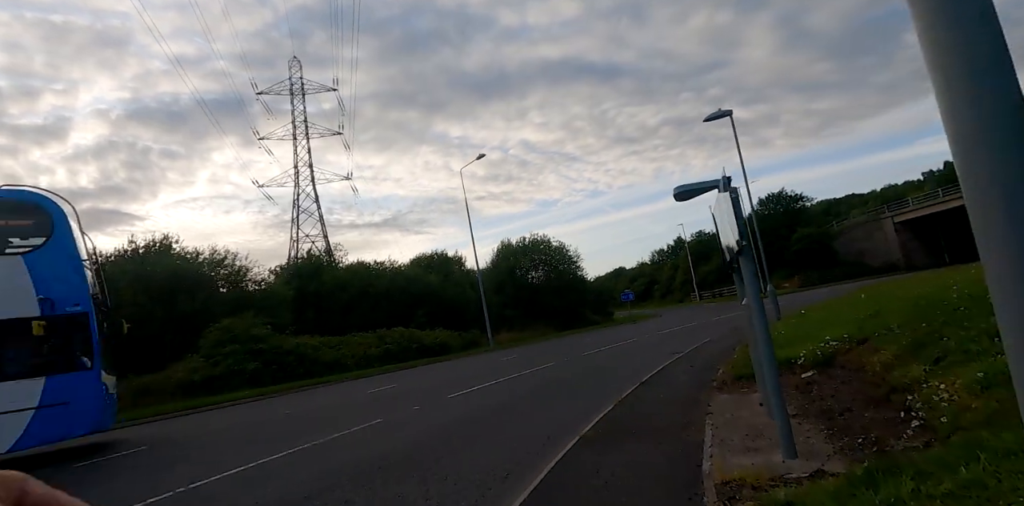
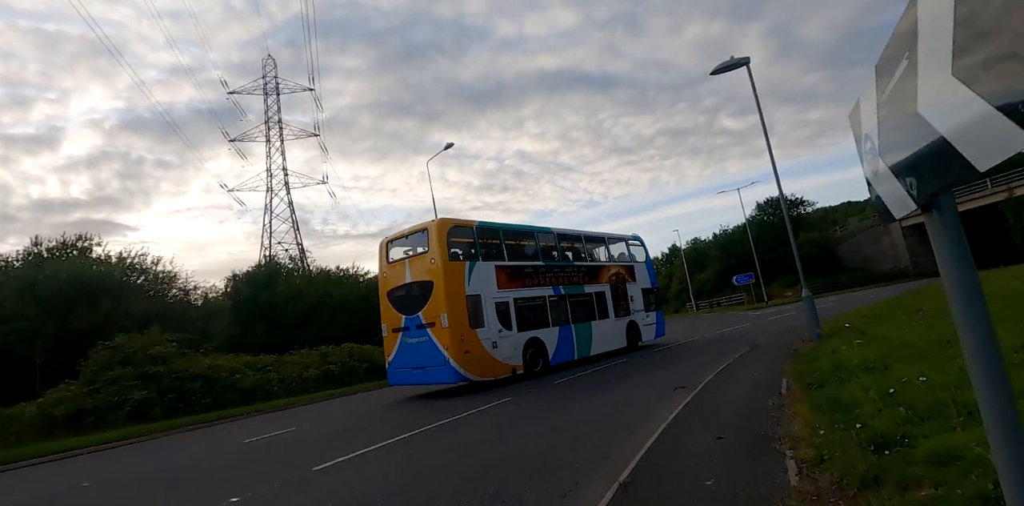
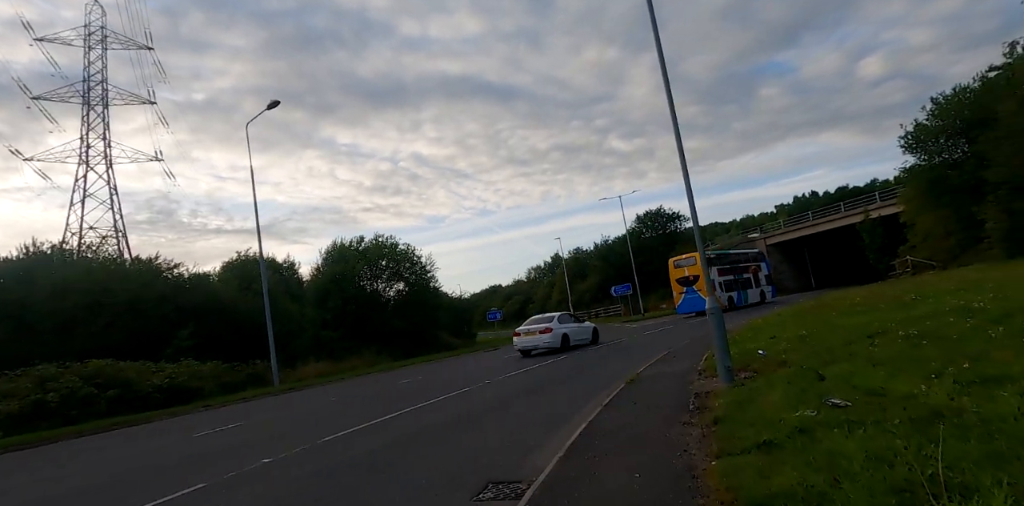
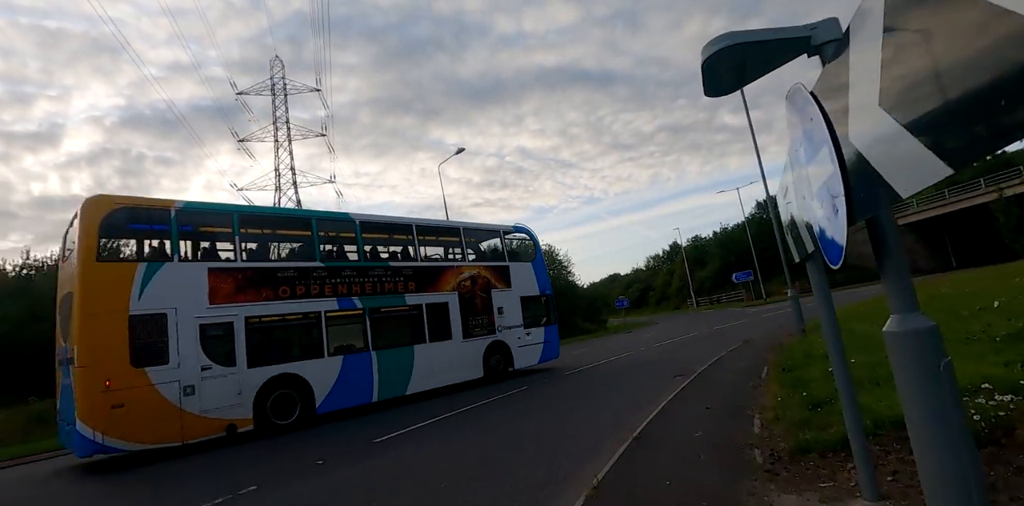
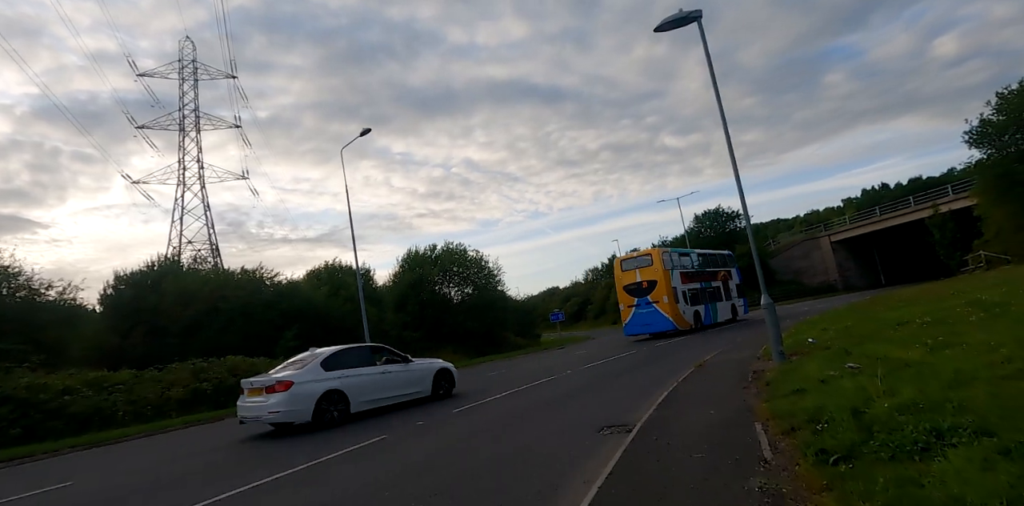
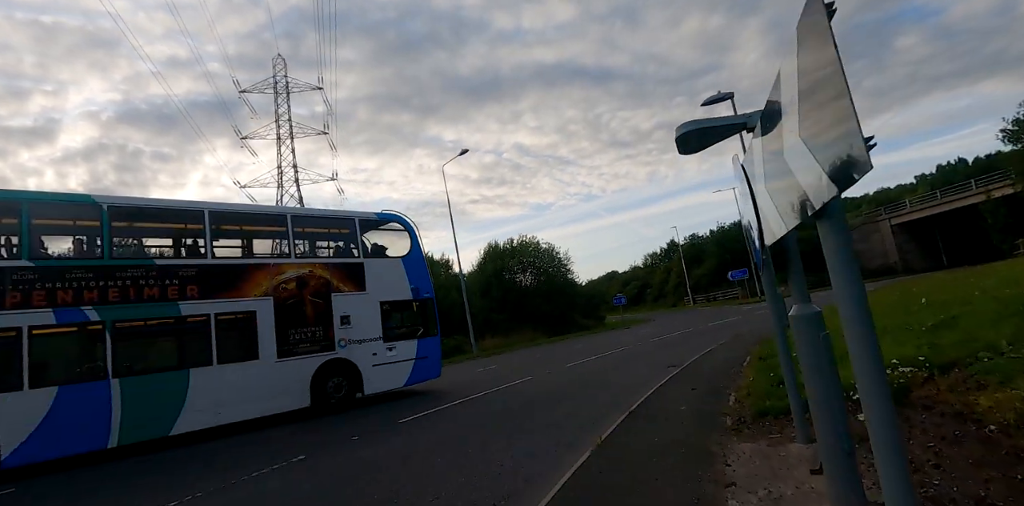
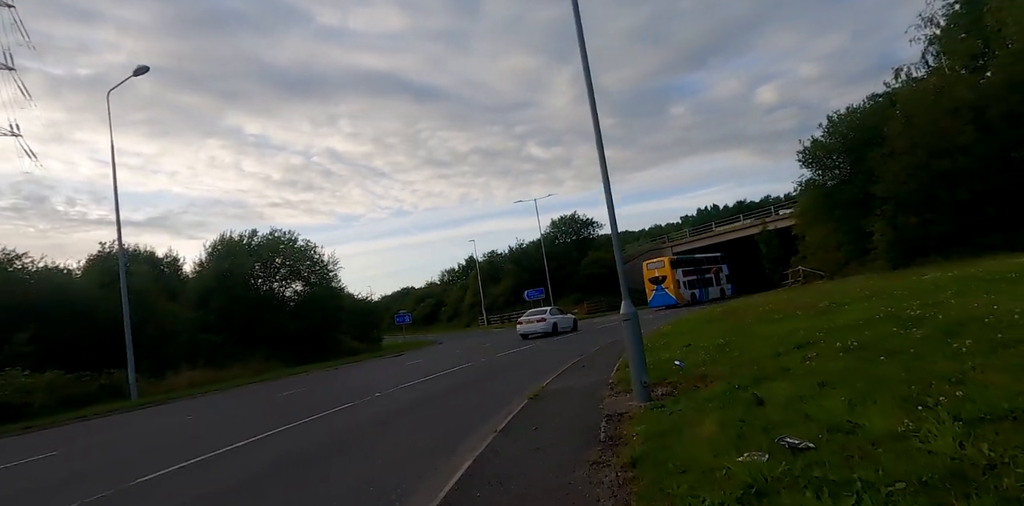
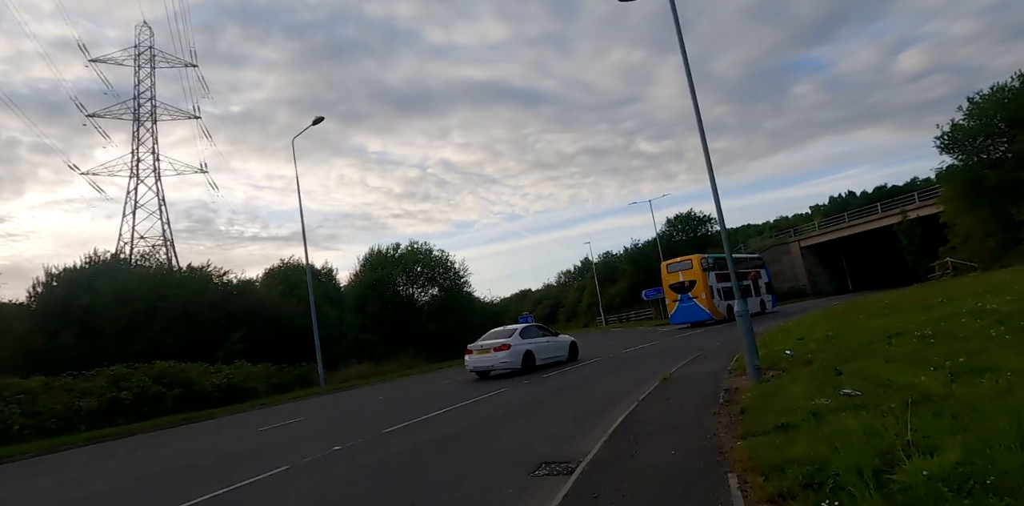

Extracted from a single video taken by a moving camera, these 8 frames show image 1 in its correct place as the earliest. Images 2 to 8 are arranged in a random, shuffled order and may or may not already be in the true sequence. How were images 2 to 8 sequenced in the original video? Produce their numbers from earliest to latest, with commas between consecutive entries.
6, 4, 2, 5, 8, 3, 7
